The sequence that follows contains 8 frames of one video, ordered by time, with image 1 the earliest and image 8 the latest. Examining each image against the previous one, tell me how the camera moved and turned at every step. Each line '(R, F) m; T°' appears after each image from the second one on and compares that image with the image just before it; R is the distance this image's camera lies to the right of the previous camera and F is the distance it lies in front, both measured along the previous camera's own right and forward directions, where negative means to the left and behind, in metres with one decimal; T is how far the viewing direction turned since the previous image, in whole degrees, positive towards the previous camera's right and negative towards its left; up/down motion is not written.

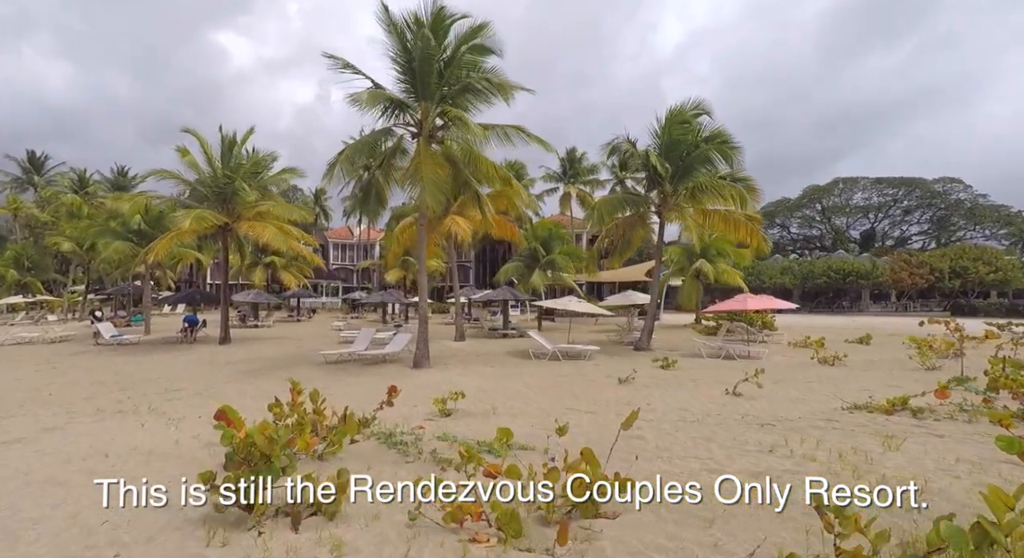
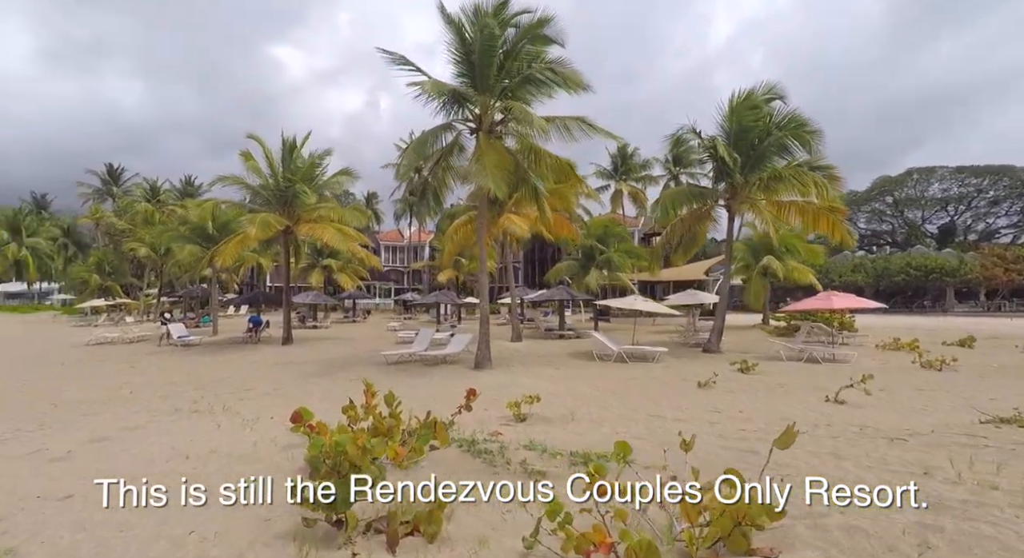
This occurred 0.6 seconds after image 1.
(-0.5, +0.4) m; -5°
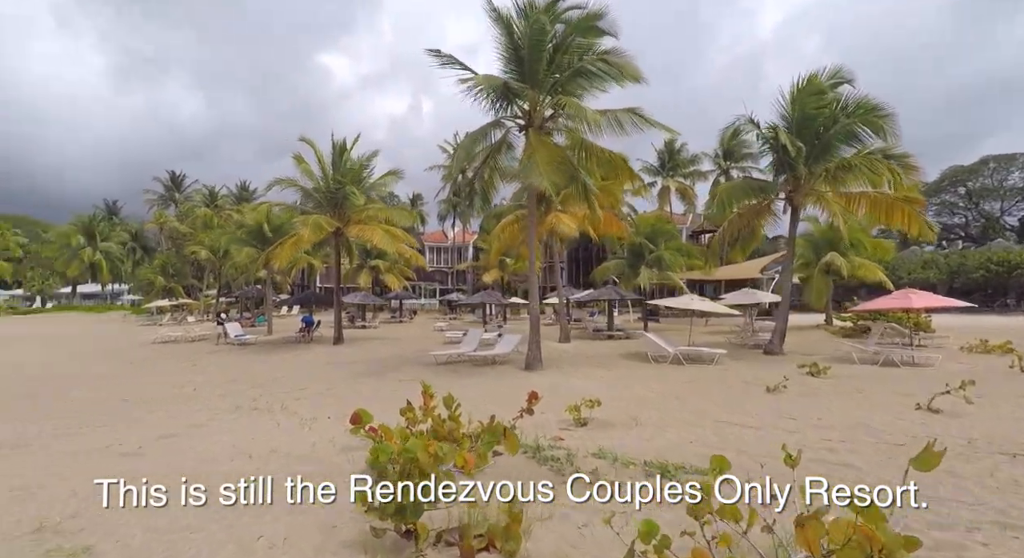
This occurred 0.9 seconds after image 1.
(-0.2, +0.2) m; -5°
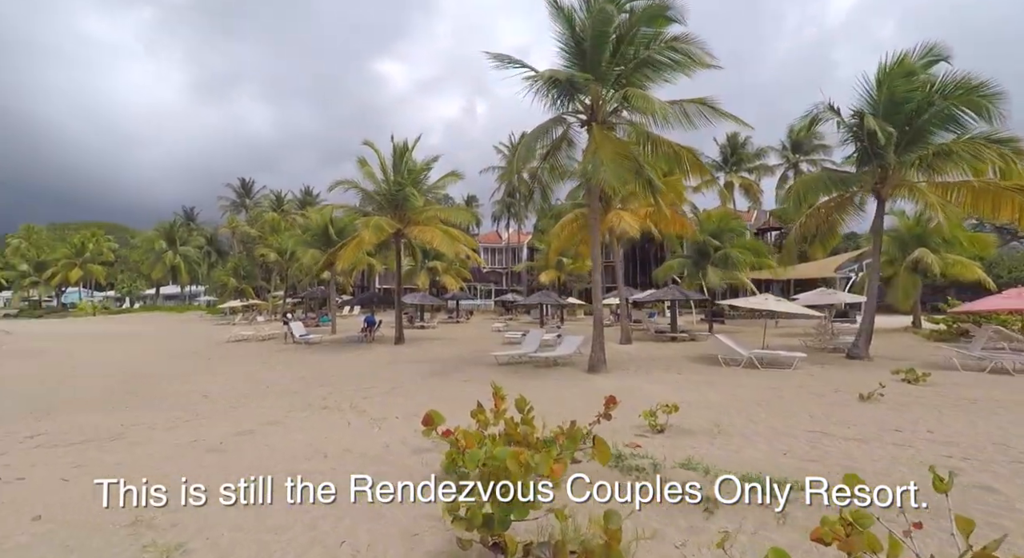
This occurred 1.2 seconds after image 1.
(-0.2, +0.2) m; -6°
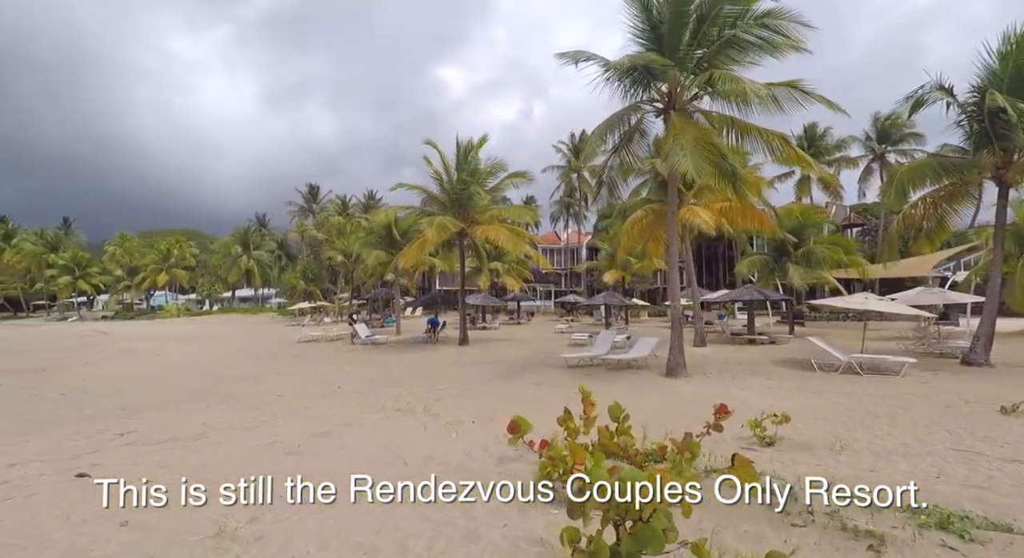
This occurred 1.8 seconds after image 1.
(-0.4, +0.4) m; -6°
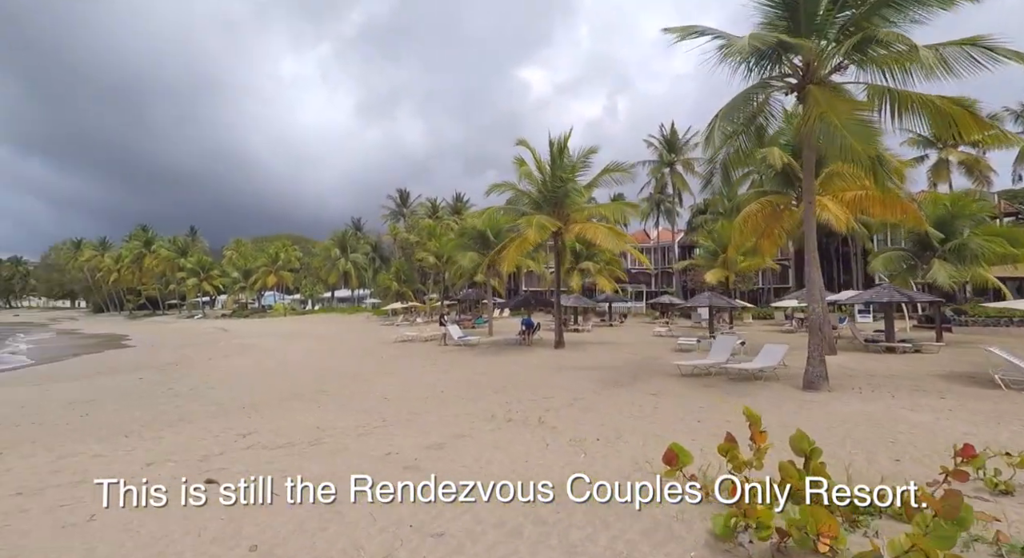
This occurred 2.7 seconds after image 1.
(-0.6, +0.7) m; -9°
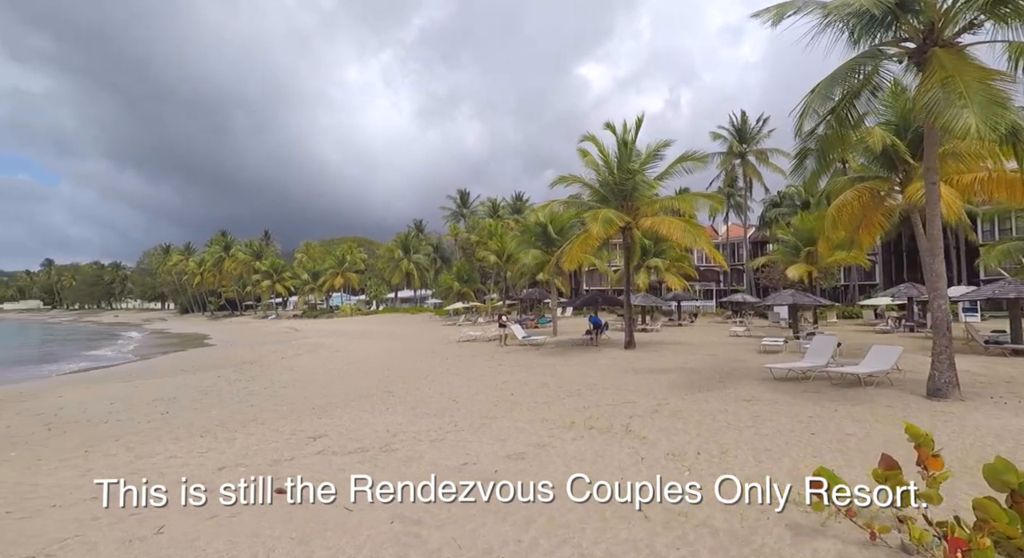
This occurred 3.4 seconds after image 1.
(-0.3, +0.6) m; -7°
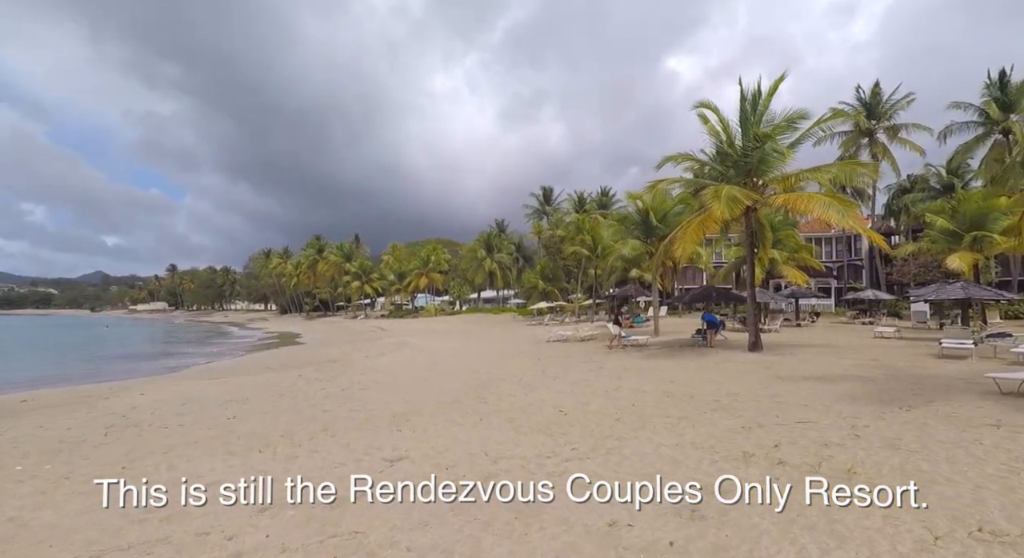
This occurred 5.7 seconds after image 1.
(-0.6, +1.8) m; -9°
